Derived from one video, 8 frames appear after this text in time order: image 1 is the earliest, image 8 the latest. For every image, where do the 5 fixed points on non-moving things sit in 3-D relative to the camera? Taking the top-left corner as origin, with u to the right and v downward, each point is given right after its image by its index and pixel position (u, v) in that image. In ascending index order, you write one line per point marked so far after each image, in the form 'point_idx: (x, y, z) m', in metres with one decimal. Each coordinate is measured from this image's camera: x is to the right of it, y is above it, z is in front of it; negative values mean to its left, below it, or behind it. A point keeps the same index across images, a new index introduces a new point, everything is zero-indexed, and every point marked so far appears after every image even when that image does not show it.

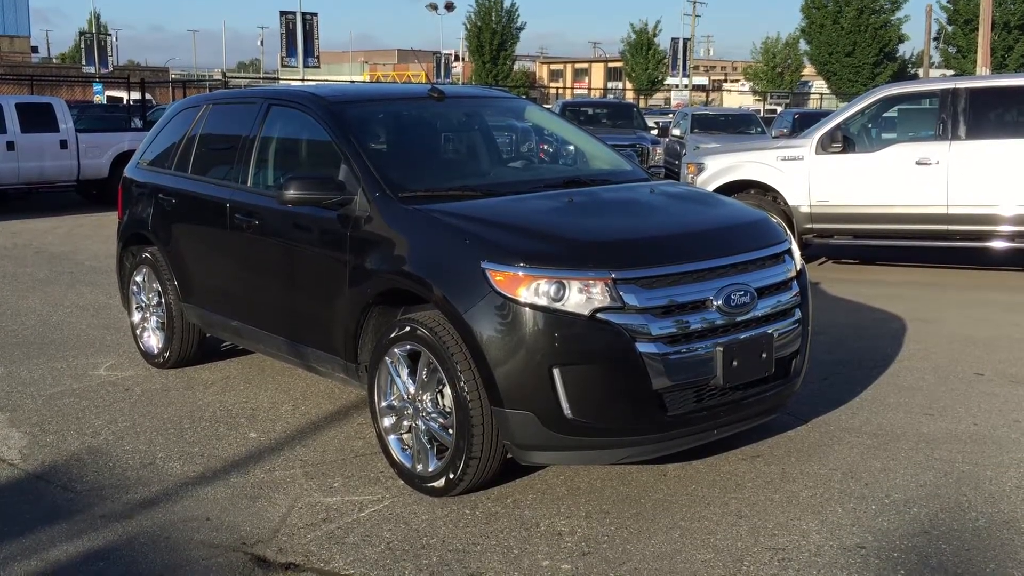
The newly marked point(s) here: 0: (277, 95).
0: (-1.3, +1.1, +5.7) m
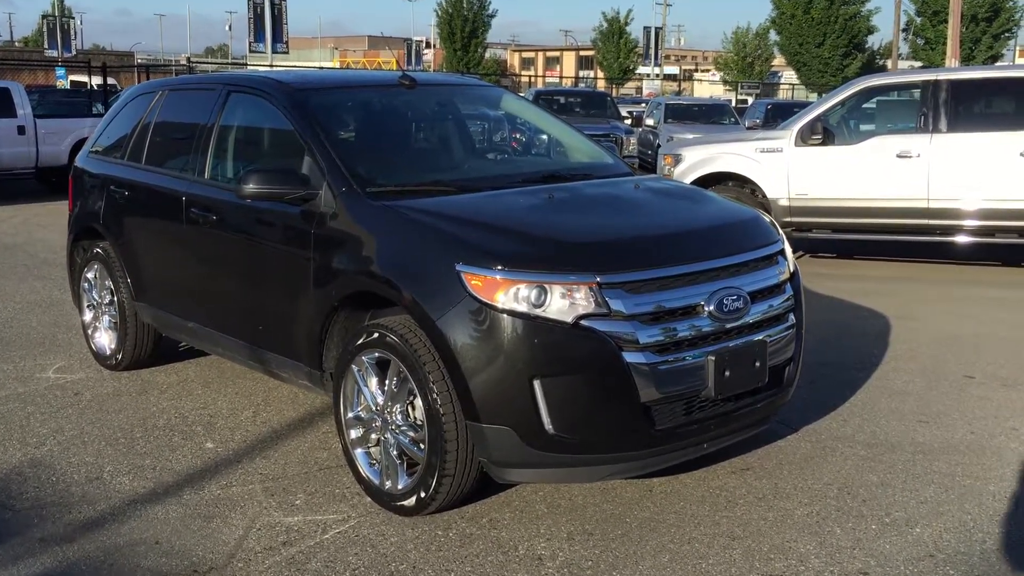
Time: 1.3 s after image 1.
0: (-1.4, +1.1, +5.4) m
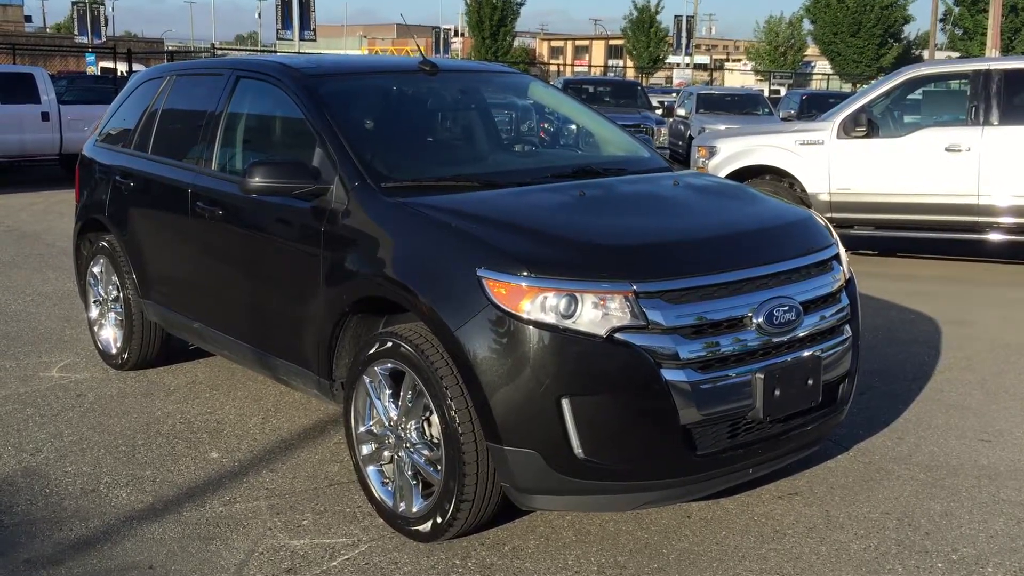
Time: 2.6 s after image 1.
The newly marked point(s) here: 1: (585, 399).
0: (-1.3, +1.1, +5.0) m
1: (+0.2, -0.4, +3.3) m
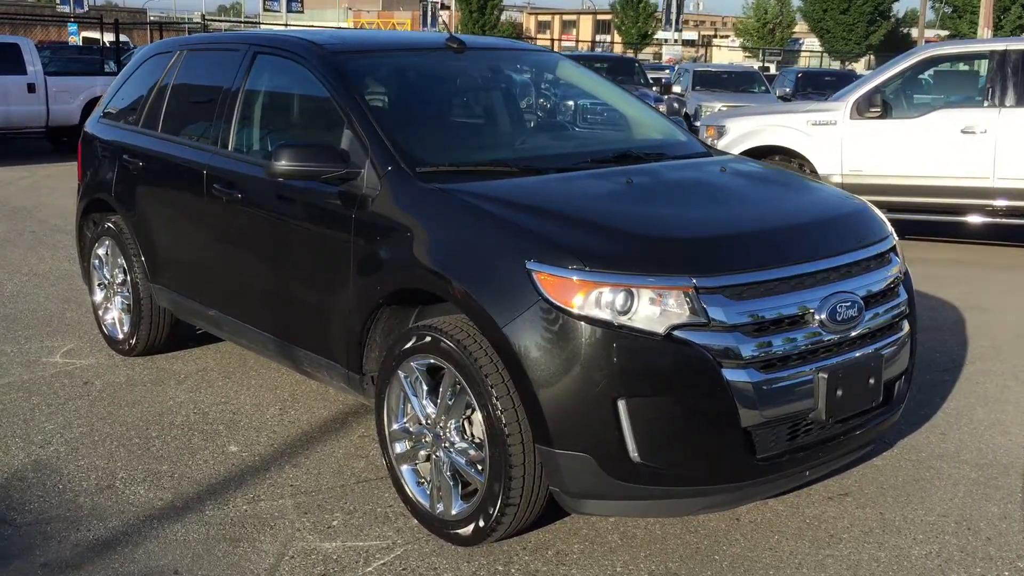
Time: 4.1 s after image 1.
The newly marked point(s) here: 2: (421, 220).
0: (-1.1, +1.1, +4.8) m
1: (+0.4, -0.3, +3.1) m
2: (-0.3, +0.2, +3.7) m
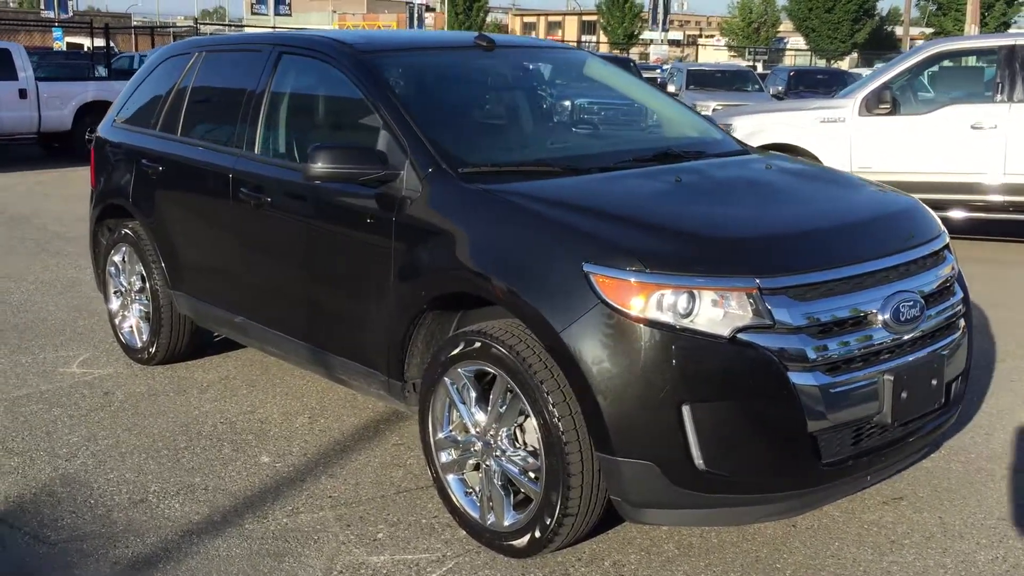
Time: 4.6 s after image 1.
0: (-1.0, +1.1, +4.7) m
1: (+0.6, -0.3, +3.0) m
2: (-0.2, +0.2, +3.6) m
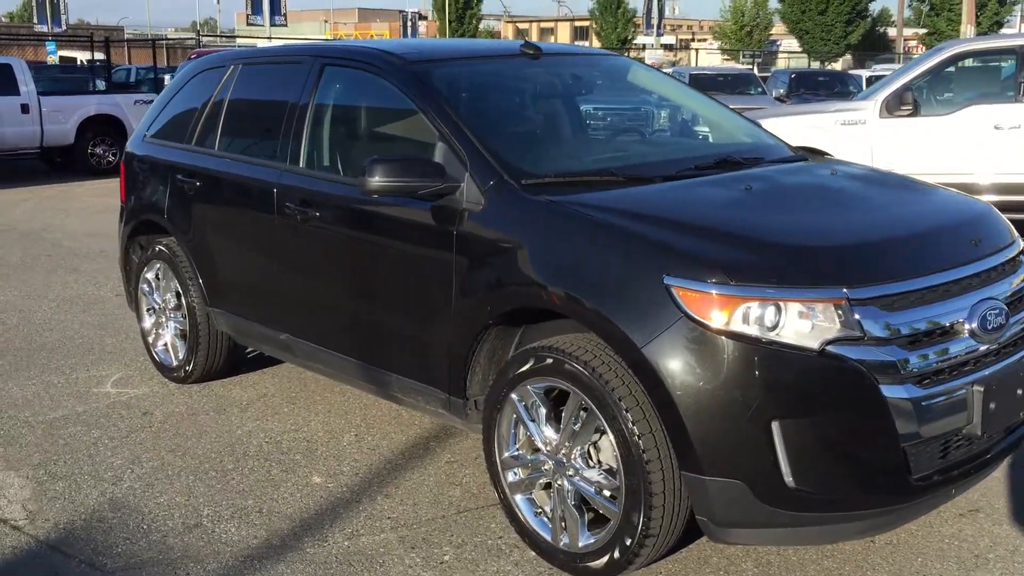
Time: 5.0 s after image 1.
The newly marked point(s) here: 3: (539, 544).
0: (-0.8, +1.0, +4.6) m
1: (+0.8, -0.4, +3.0) m
2: (+0.1, +0.2, +3.5) m
3: (+0.1, -0.9, +3.5) m
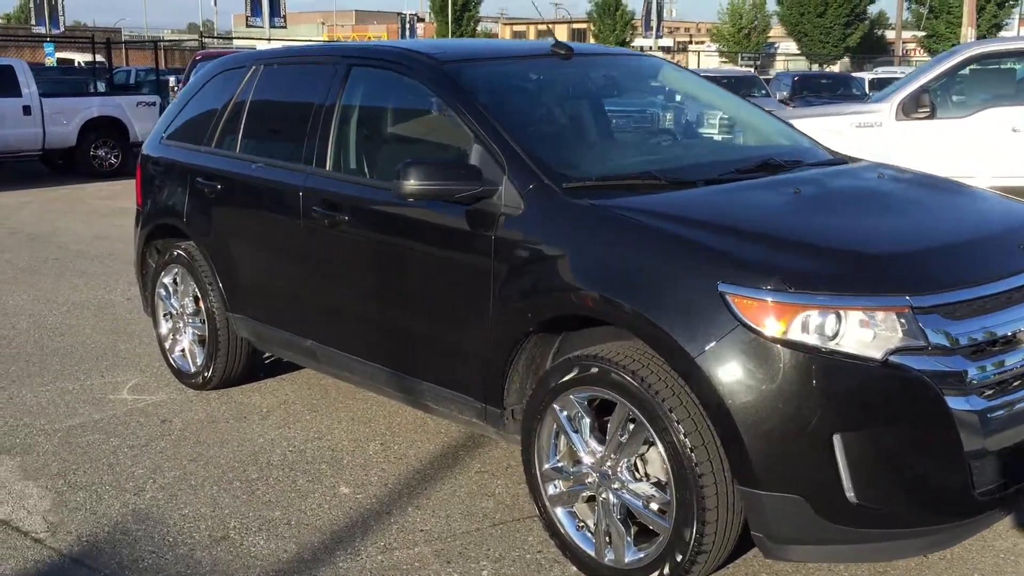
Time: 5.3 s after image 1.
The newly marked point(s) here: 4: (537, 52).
0: (-0.6, +1.0, +4.5) m
1: (+1.0, -0.4, +2.9) m
2: (+0.2, +0.2, +3.4) m
3: (+0.2, -0.9, +3.4) m
4: (+0.1, +1.0, +4.5) m
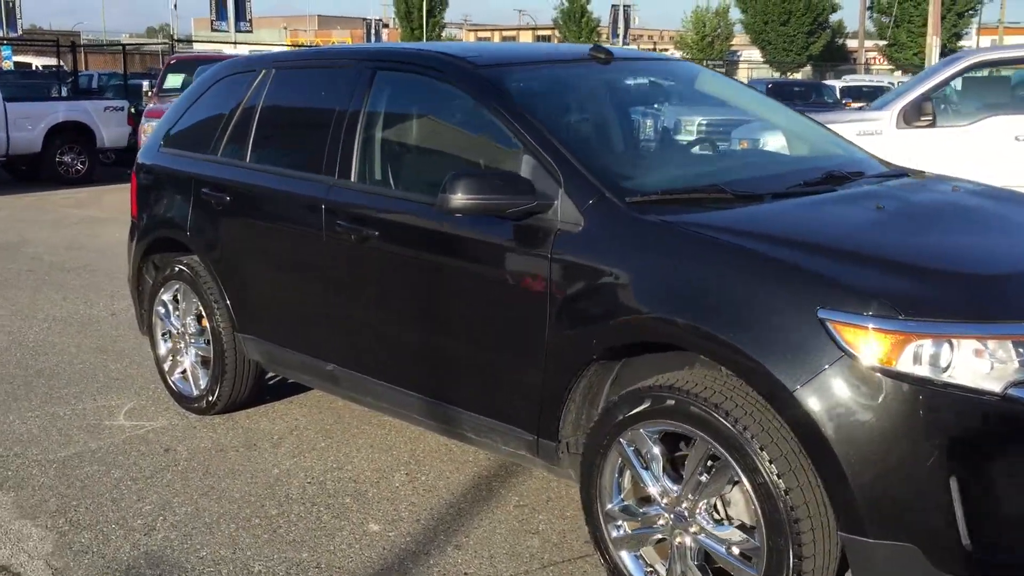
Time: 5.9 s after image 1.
0: (-0.5, +0.9, +4.2) m
1: (+1.2, -0.5, +2.6) m
2: (+0.4, +0.1, +3.1) m
3: (+0.4, -0.9, +3.1) m
4: (+0.2, +0.9, +4.2) m
